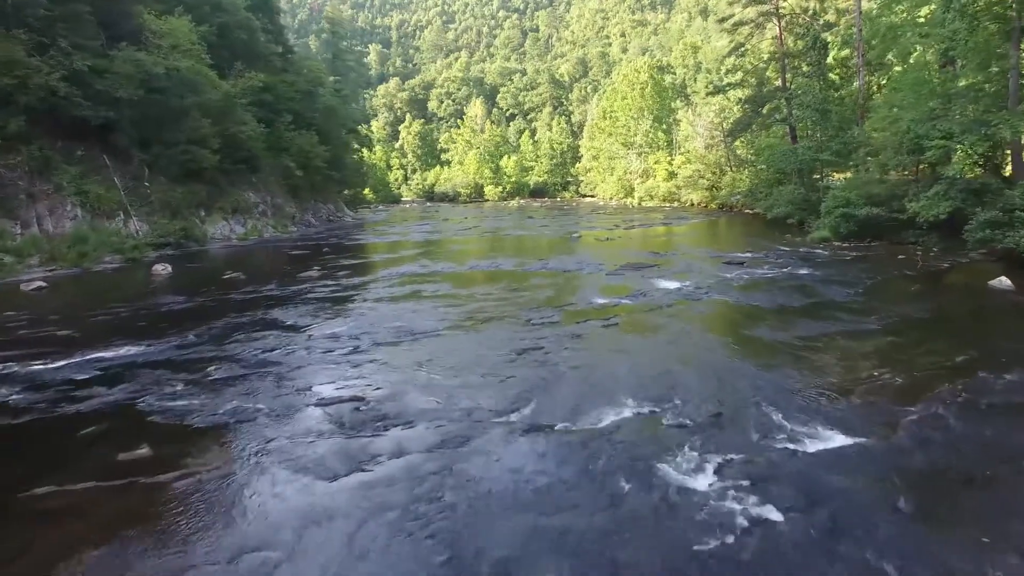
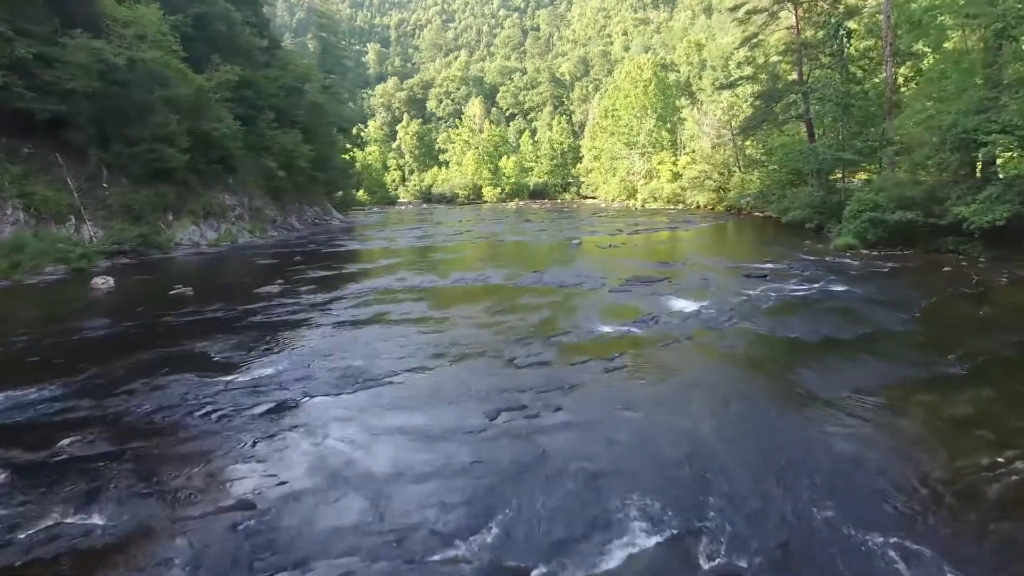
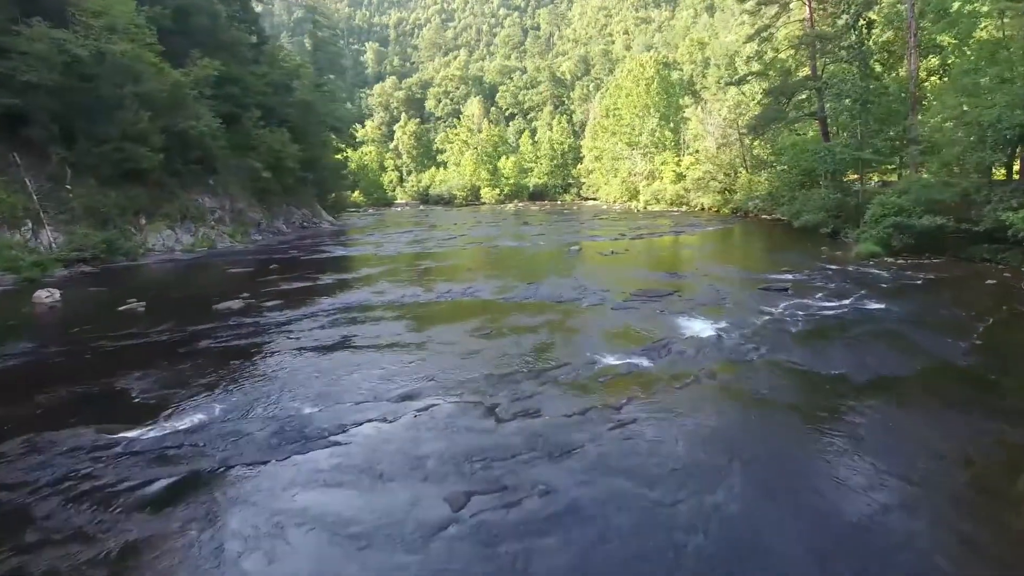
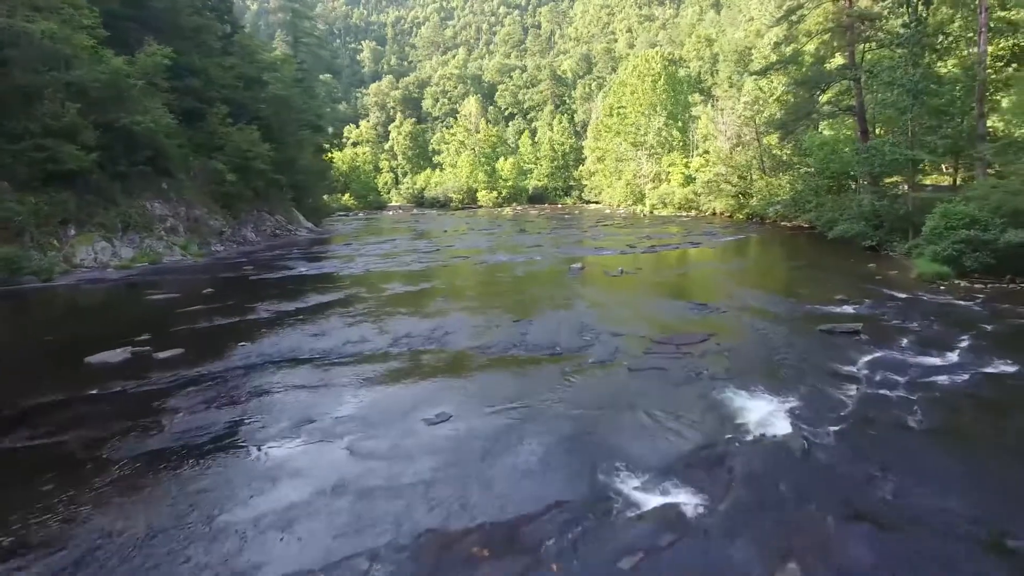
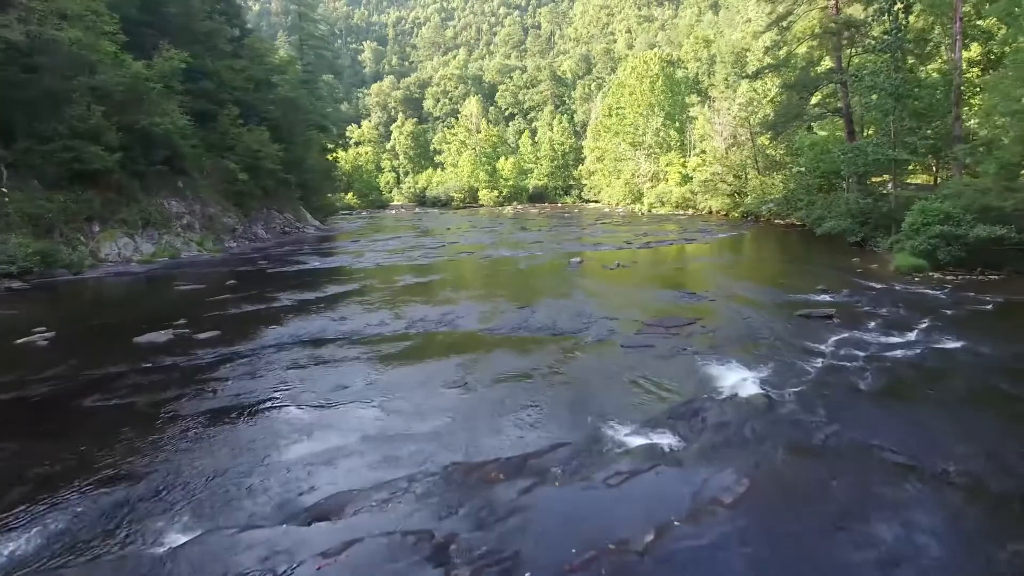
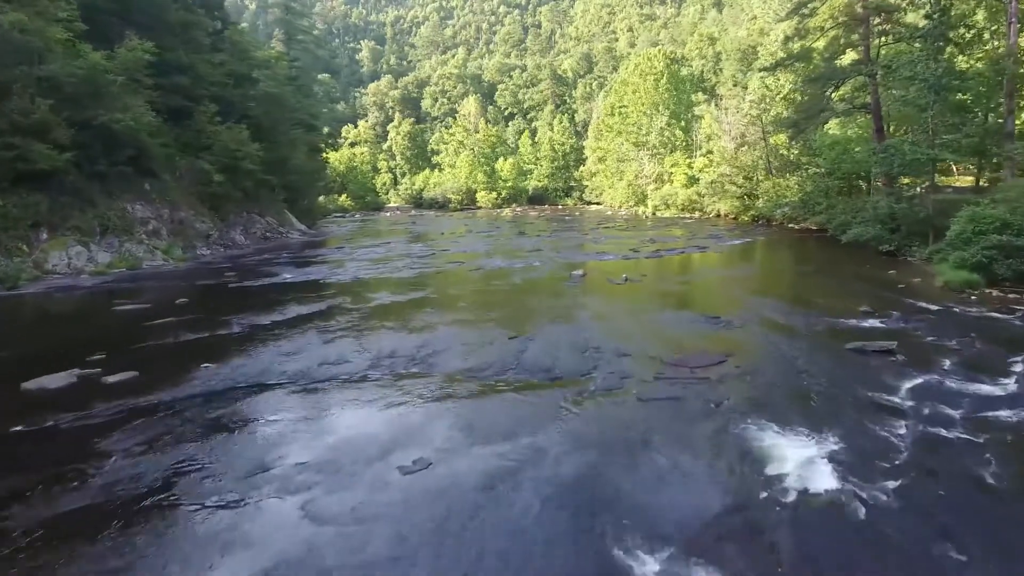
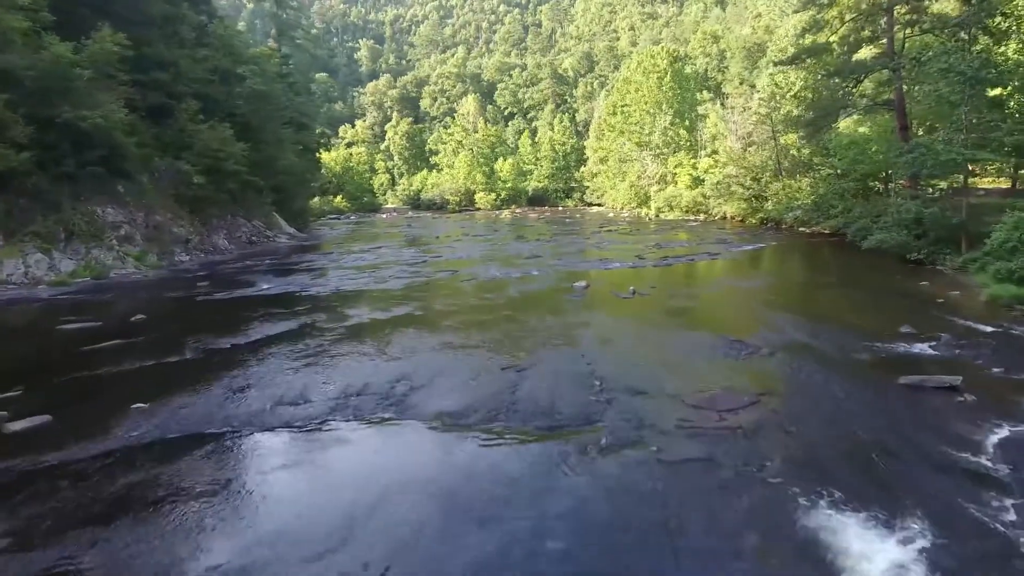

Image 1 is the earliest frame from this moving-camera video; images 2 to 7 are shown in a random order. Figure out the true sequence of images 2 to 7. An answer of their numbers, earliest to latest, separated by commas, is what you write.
2, 3, 5, 4, 6, 7
